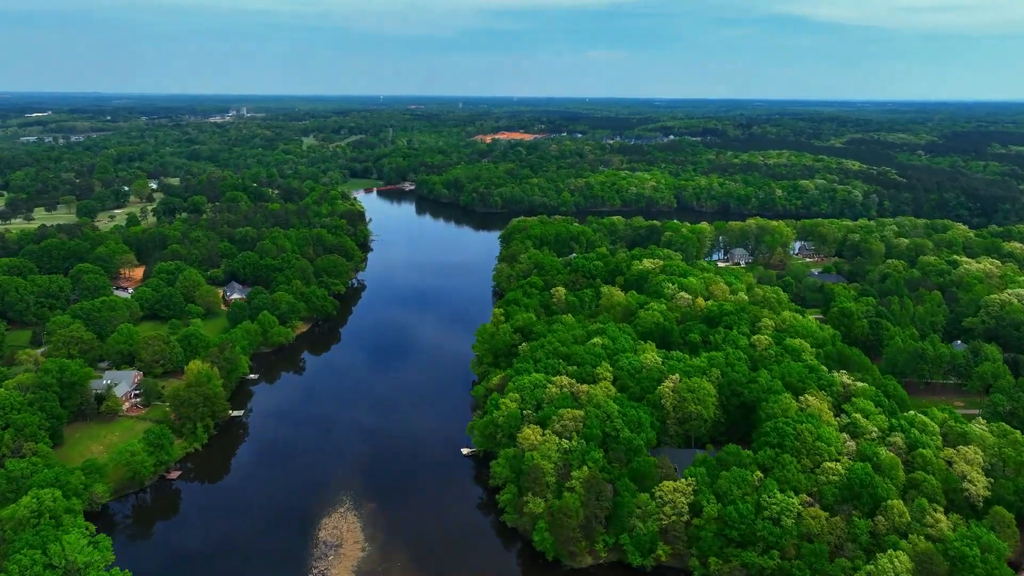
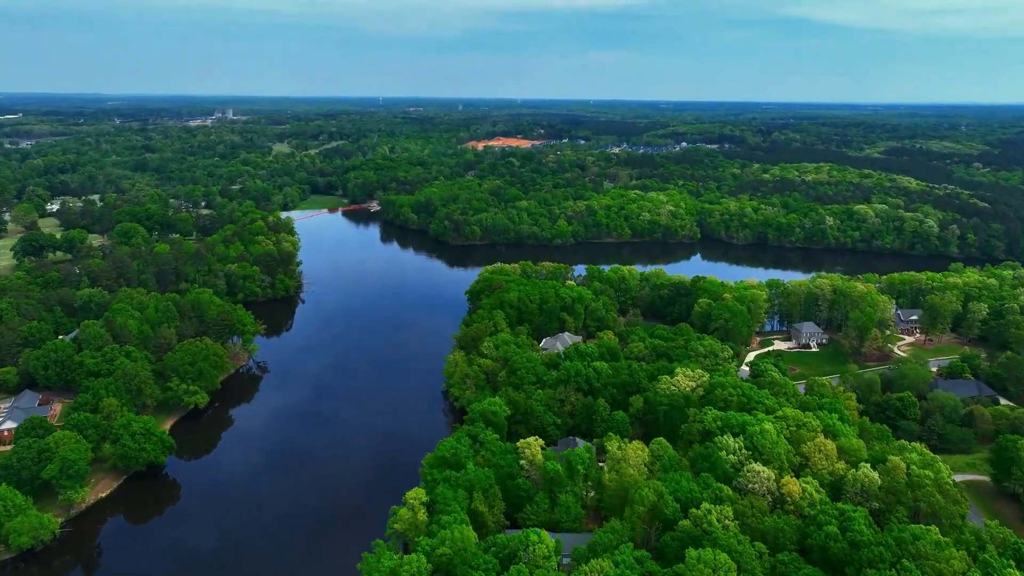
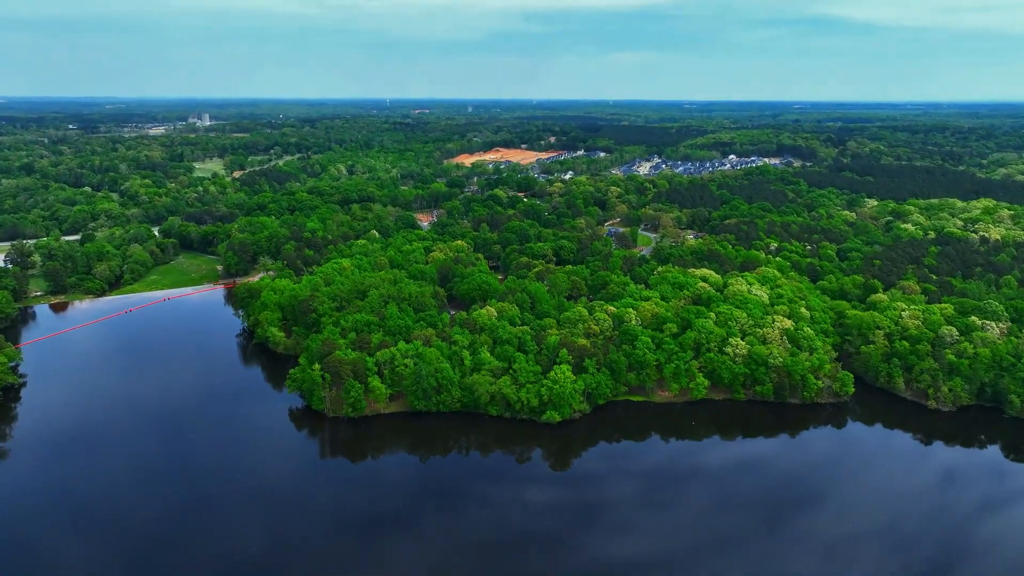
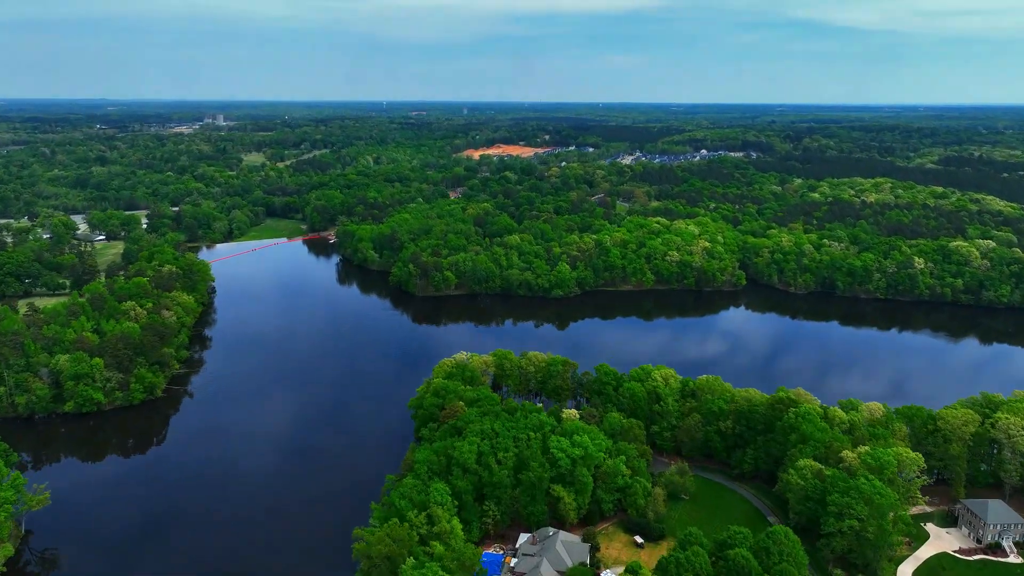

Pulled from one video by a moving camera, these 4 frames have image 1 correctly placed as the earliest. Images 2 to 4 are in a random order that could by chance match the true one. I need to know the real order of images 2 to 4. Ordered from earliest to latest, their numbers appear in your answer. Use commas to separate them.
2, 4, 3
